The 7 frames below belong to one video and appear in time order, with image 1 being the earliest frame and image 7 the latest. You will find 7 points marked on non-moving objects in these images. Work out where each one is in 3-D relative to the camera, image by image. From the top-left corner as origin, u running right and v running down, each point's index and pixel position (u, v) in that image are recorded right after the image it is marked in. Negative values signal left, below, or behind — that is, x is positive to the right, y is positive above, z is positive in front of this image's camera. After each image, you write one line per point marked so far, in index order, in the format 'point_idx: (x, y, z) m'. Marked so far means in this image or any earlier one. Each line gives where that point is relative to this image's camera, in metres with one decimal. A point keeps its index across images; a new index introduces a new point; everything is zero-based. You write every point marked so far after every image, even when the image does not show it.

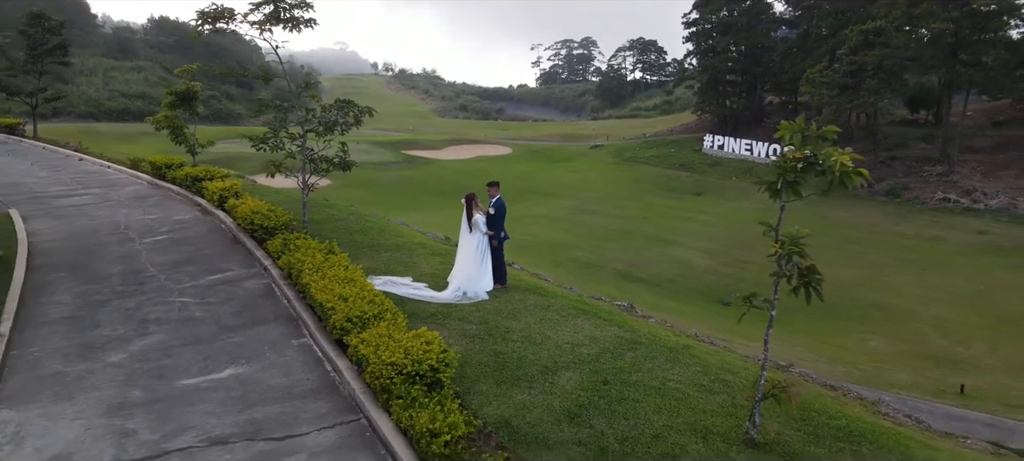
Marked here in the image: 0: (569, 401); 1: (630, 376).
0: (+0.6, -1.9, +8.1) m
1: (+1.2, -1.8, +8.7) m
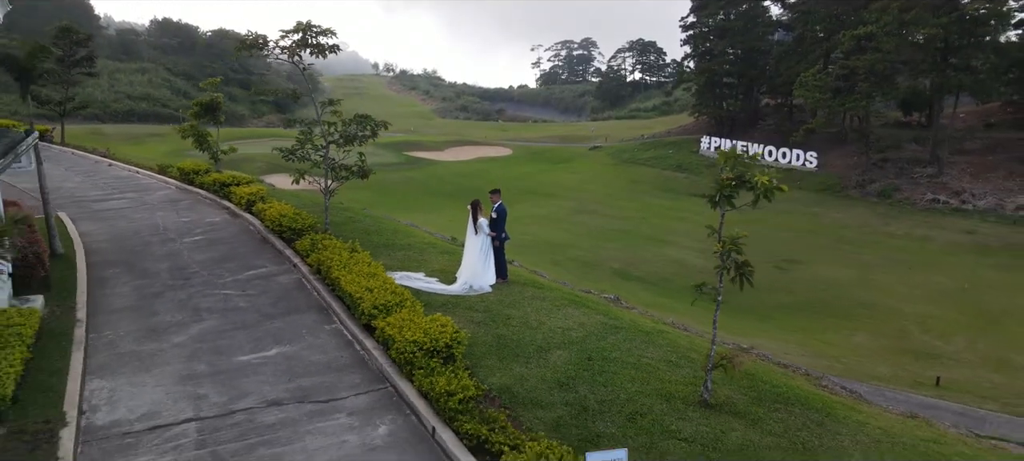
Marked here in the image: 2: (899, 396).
0: (+0.6, -1.9, +8.9) m
1: (+1.2, -1.8, +9.5) m
2: (+7.9, -3.4, +13.4) m
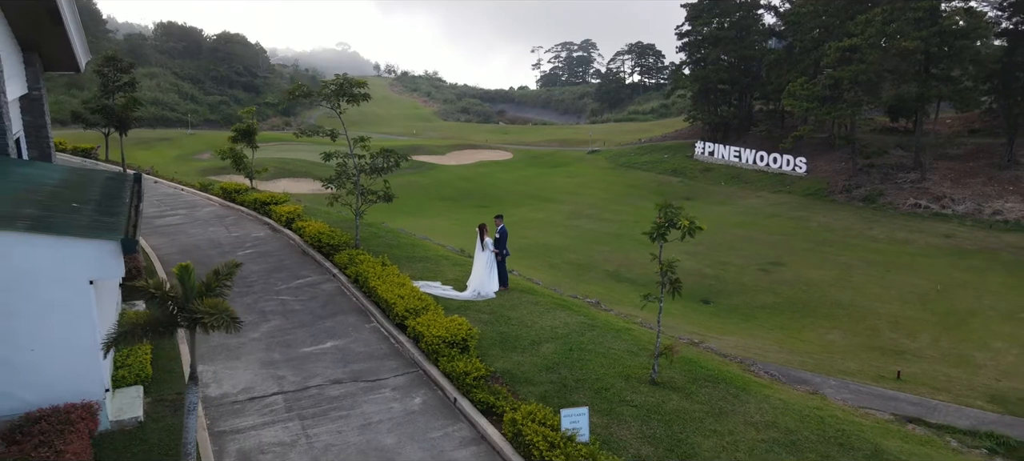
0: (+0.6, -2.1, +10.3) m
1: (+1.2, -2.0, +11.0) m
2: (+7.9, -3.5, +14.8) m
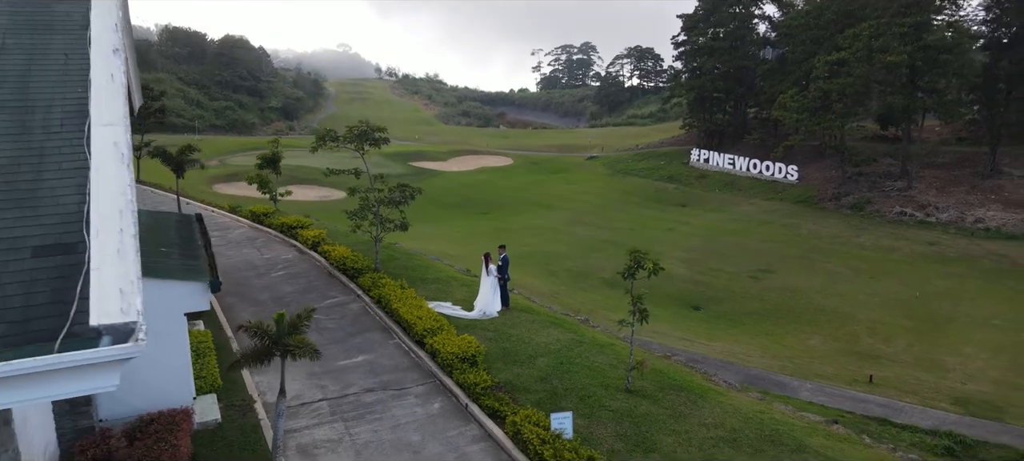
0: (+0.6, -2.5, +11.6) m
1: (+1.2, -2.4, +12.2) m
2: (+7.9, -3.9, +16.0) m
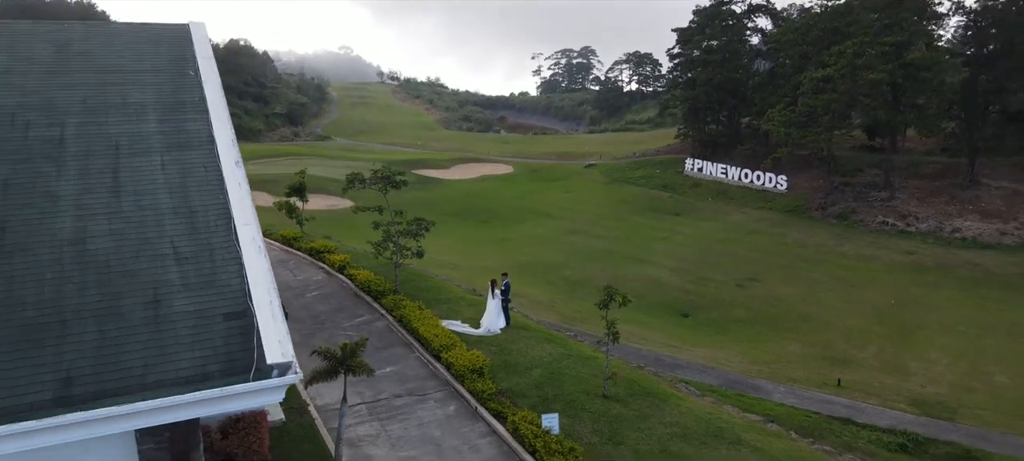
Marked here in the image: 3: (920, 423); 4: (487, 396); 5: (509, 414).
0: (+0.6, -2.9, +13.2) m
1: (+1.2, -2.8, +13.9) m
2: (+7.9, -4.4, +17.7) m
3: (+10.1, -4.8, +16.3) m
4: (-0.4, -3.1, +12.2) m
5: (-0.1, -3.2, +11.5) m
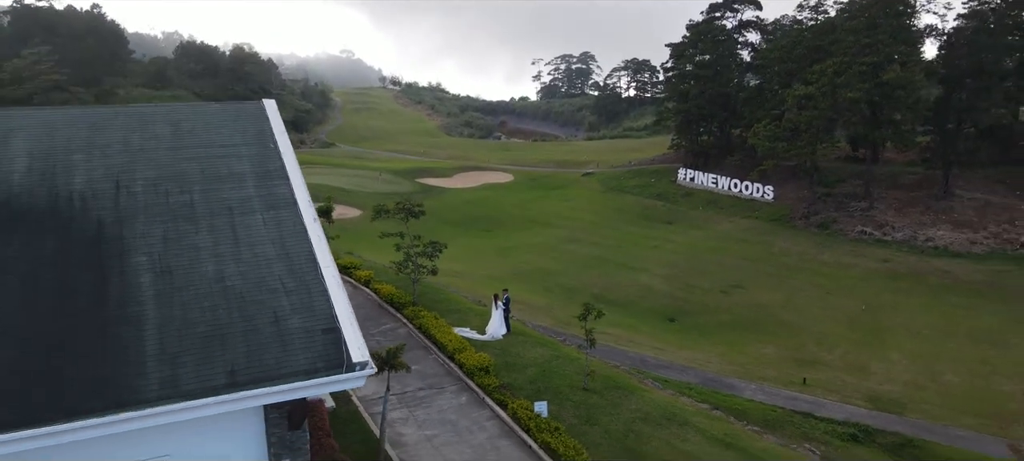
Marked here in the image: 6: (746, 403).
0: (+0.6, -3.4, +15.4) m
1: (+1.2, -3.3, +16.1) m
2: (+7.9, -4.8, +19.9) m
3: (+10.1, -5.2, +18.5) m
4: (-0.4, -3.5, +14.4) m
5: (-0.1, -3.7, +13.7) m
6: (+6.6, -4.9, +18.6) m
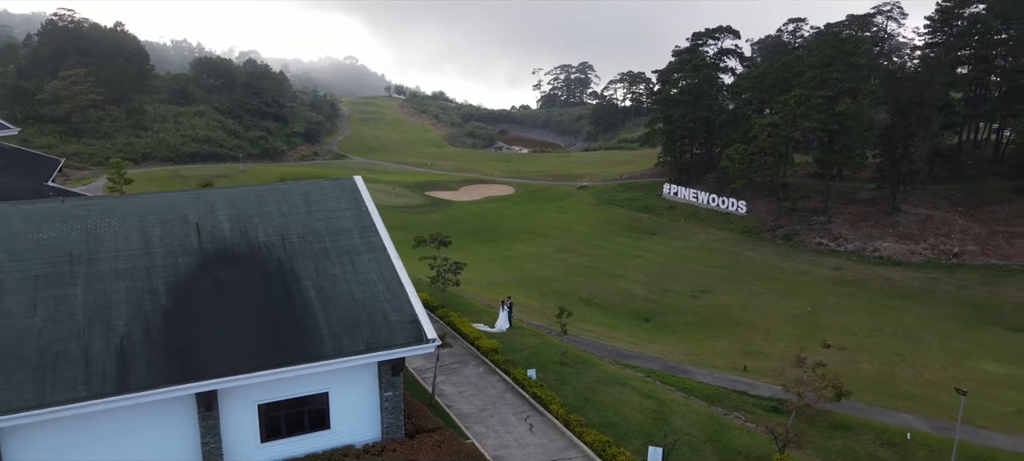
0: (+0.6, -4.1, +20.8) m
1: (+1.2, -4.0, +21.4) m
2: (+7.9, -5.5, +25.3) m
3: (+10.1, -5.9, +23.8) m
4: (-0.4, -4.2, +19.7) m
5: (0.0, -4.3, +19.1) m
6: (+6.6, -5.6, +23.9) m
